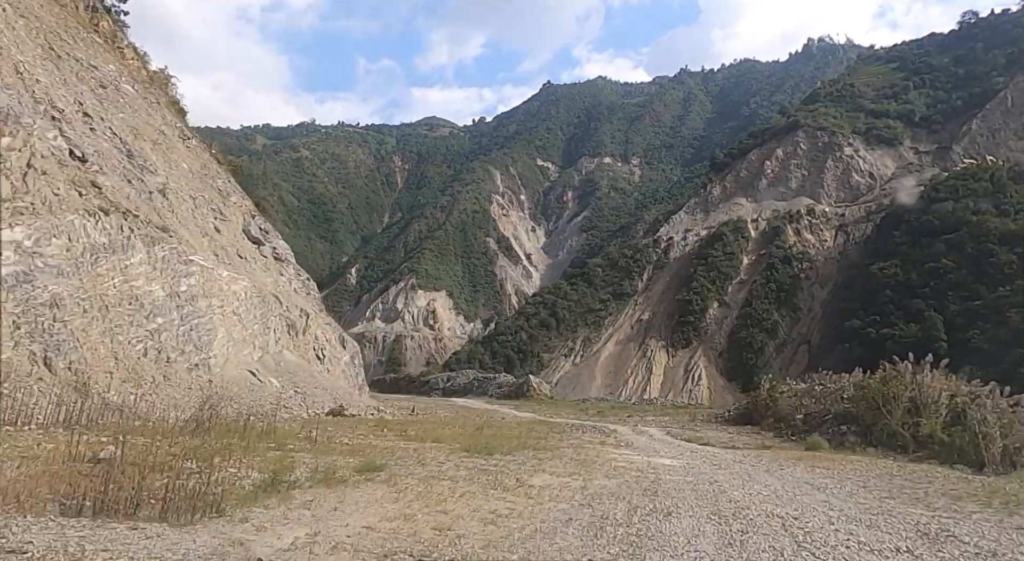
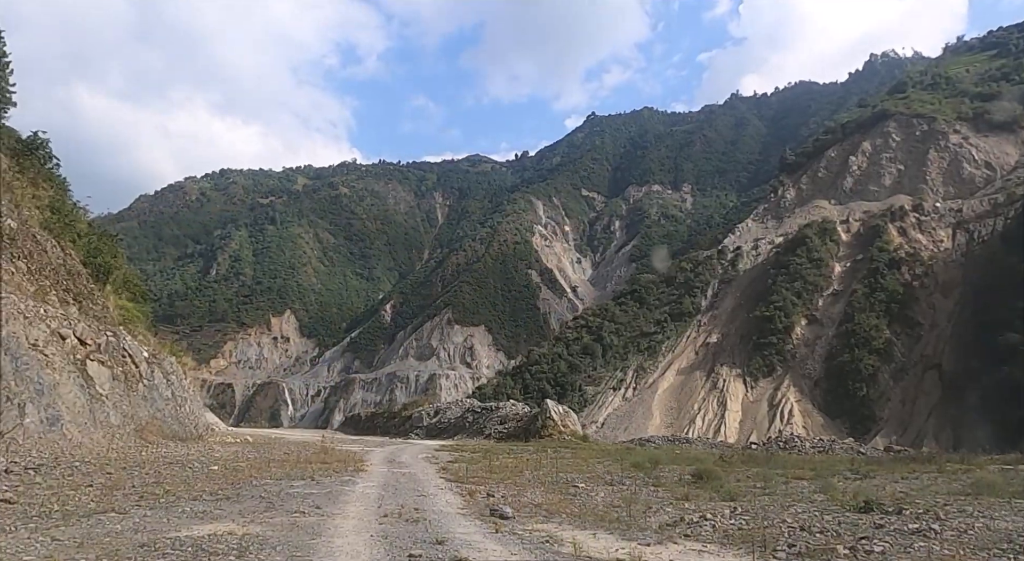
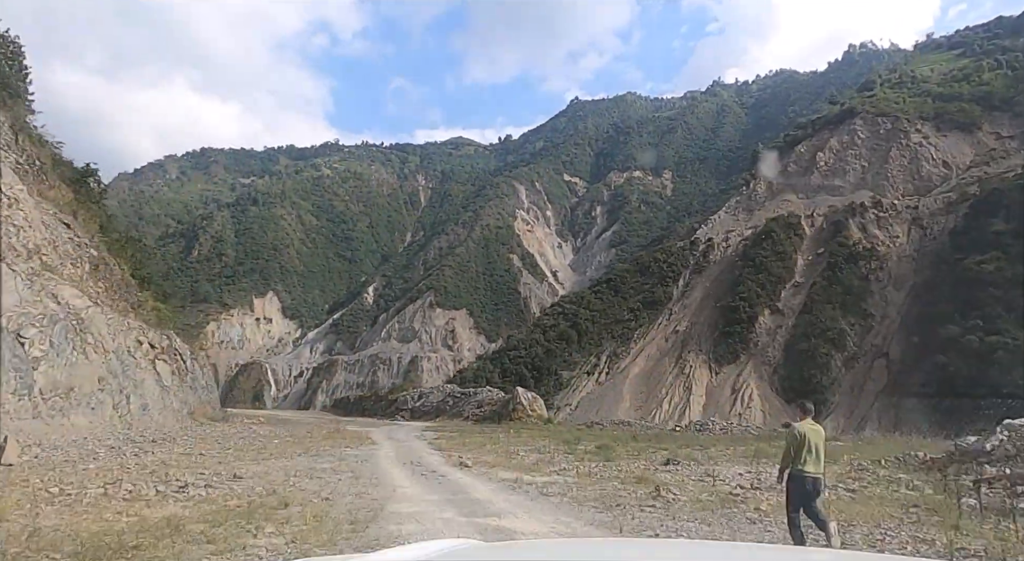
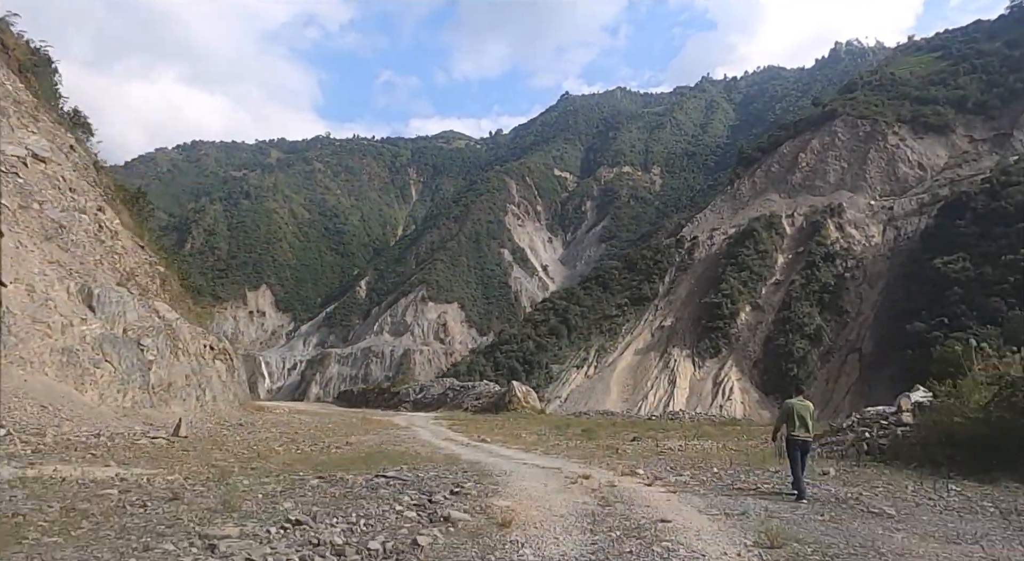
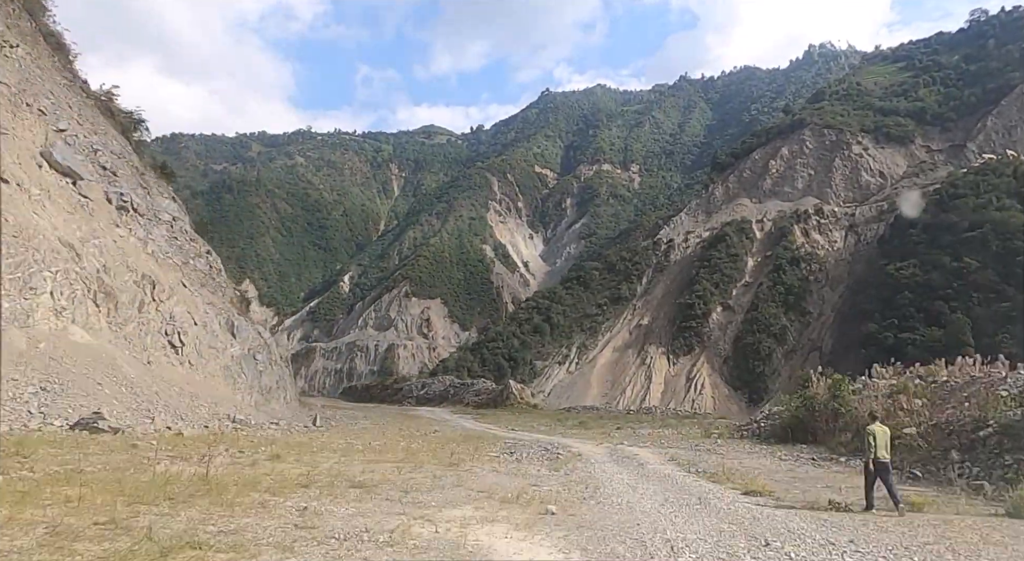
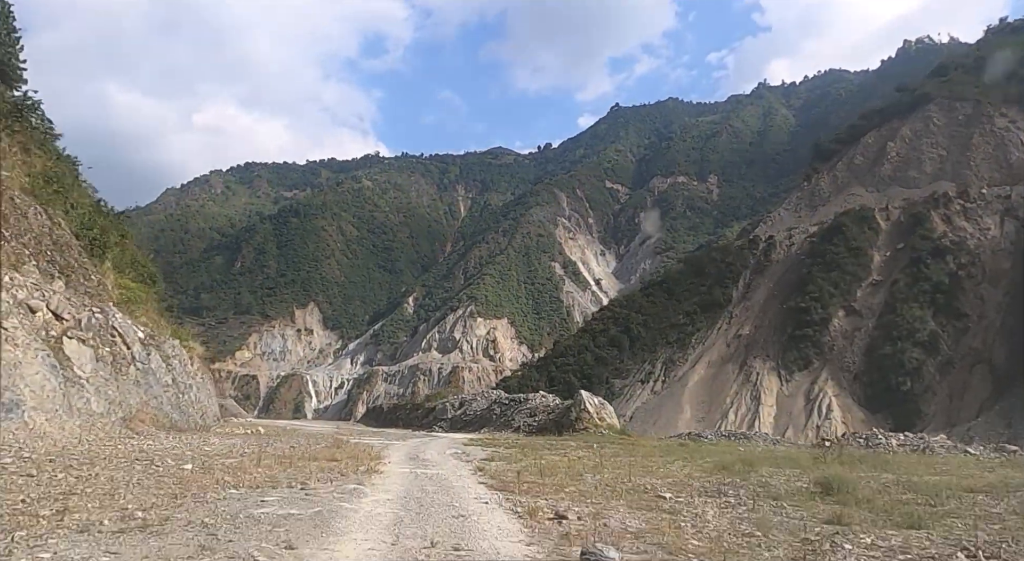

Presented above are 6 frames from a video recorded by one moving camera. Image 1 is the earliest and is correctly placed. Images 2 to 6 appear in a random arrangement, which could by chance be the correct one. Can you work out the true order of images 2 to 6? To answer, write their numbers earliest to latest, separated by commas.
5, 4, 3, 2, 6
